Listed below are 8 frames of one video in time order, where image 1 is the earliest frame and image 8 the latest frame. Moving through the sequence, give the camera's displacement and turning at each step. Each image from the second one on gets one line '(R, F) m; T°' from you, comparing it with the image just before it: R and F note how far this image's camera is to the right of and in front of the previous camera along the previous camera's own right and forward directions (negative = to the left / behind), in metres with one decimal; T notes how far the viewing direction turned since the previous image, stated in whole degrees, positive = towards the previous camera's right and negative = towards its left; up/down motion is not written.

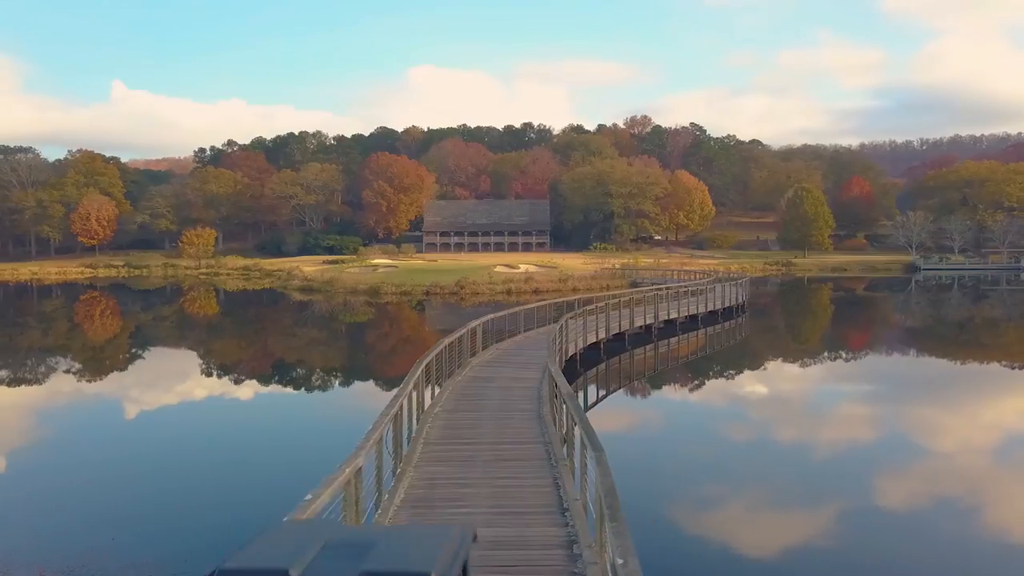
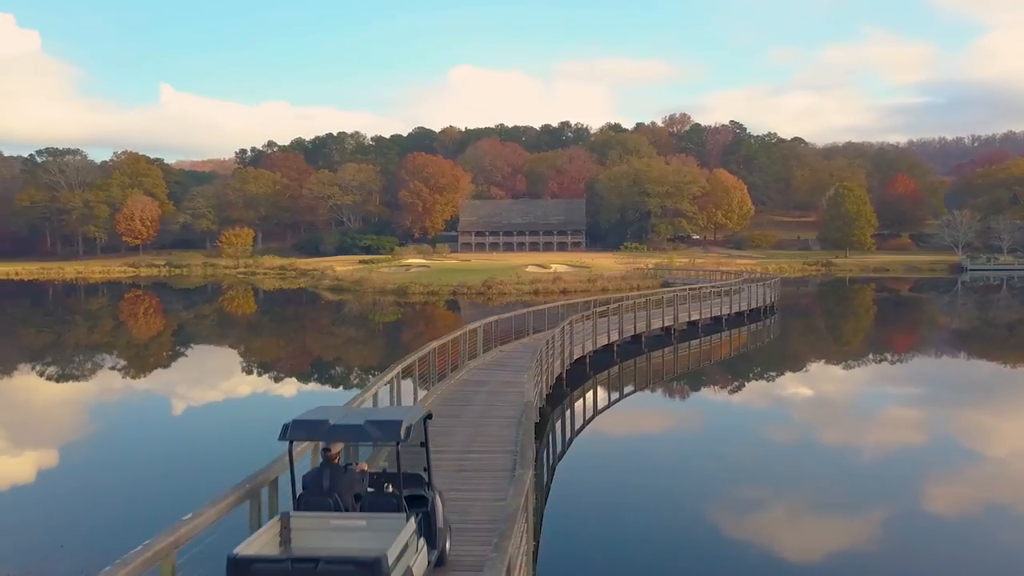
(+0.2, +0.1) m; -3°
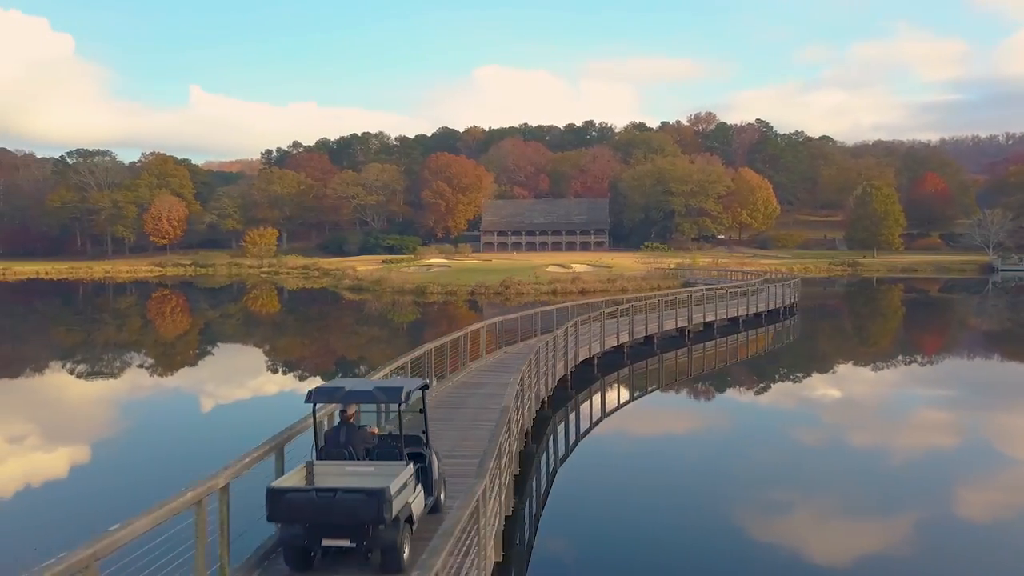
(+0.1, +0.1) m; -2°
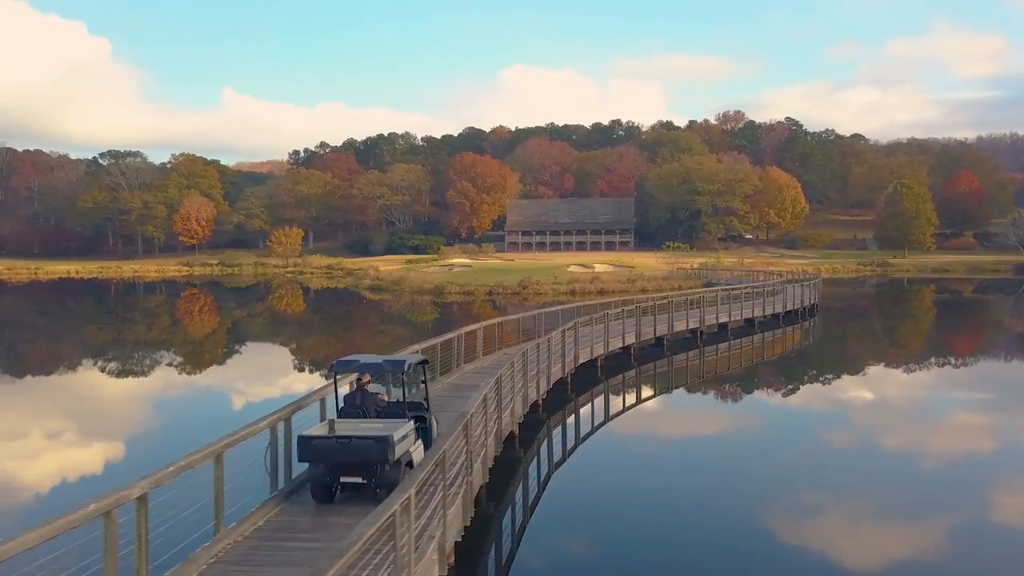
(+0.2, +0.1) m; -2°
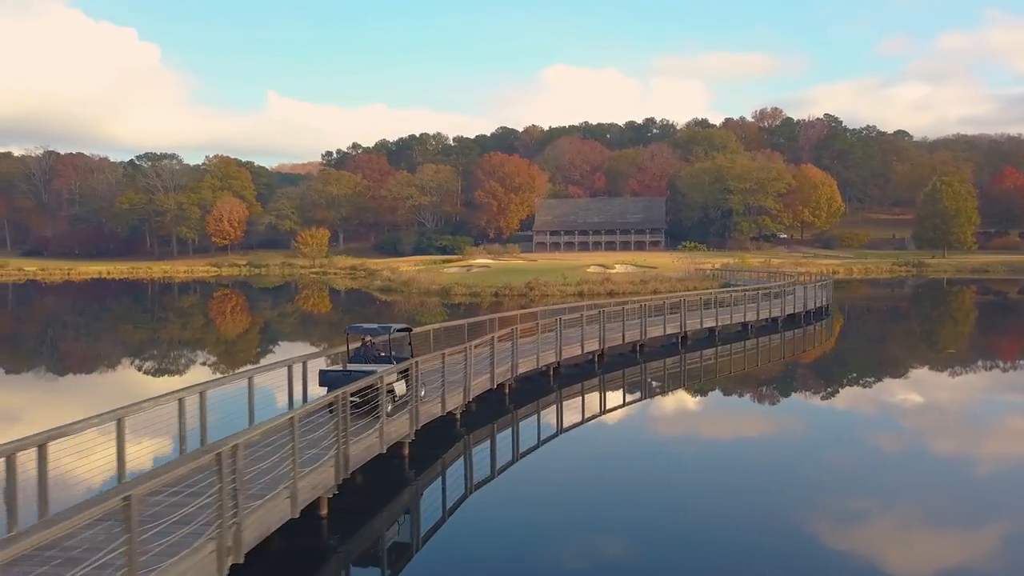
(+0.6, +0.3) m; -3°
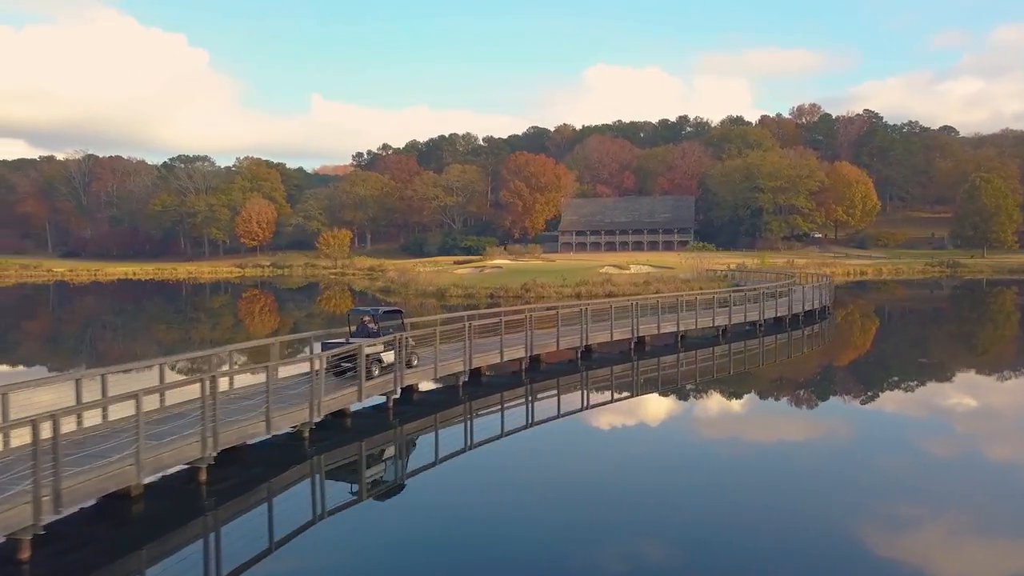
(+0.8, +0.4) m; -3°
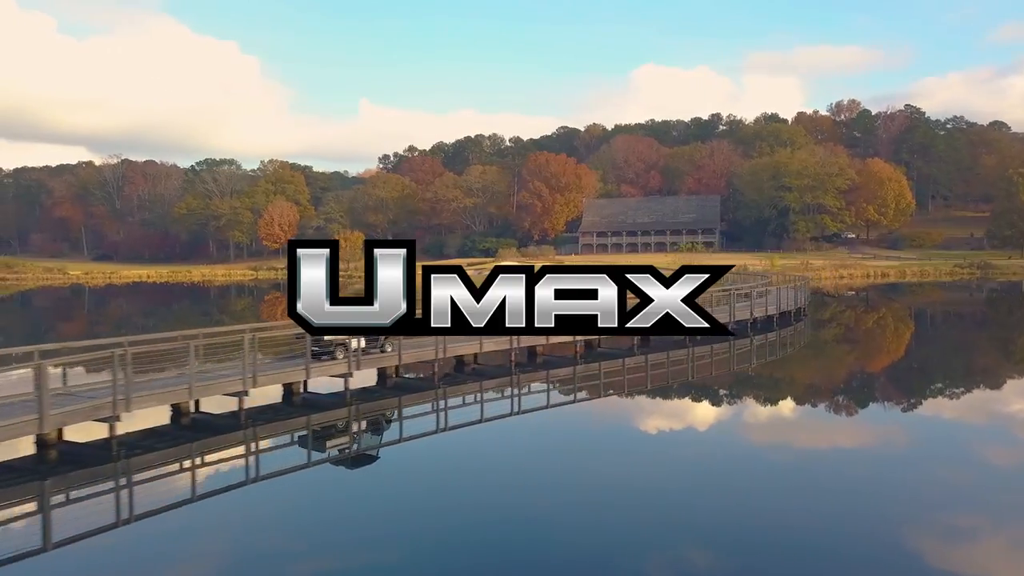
(+1.3, +0.8) m; -3°
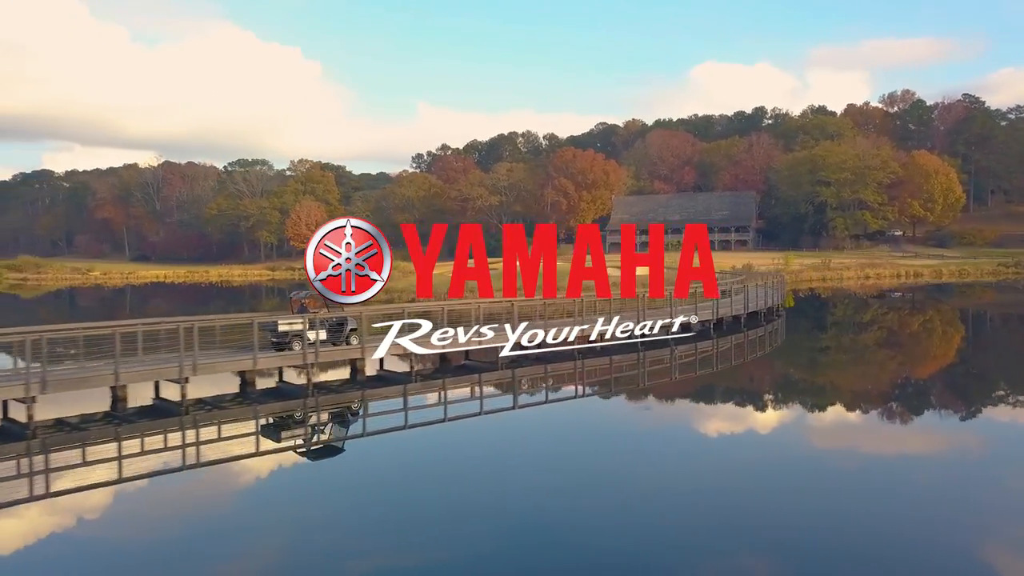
(+1.6, +1.1) m; -4°
